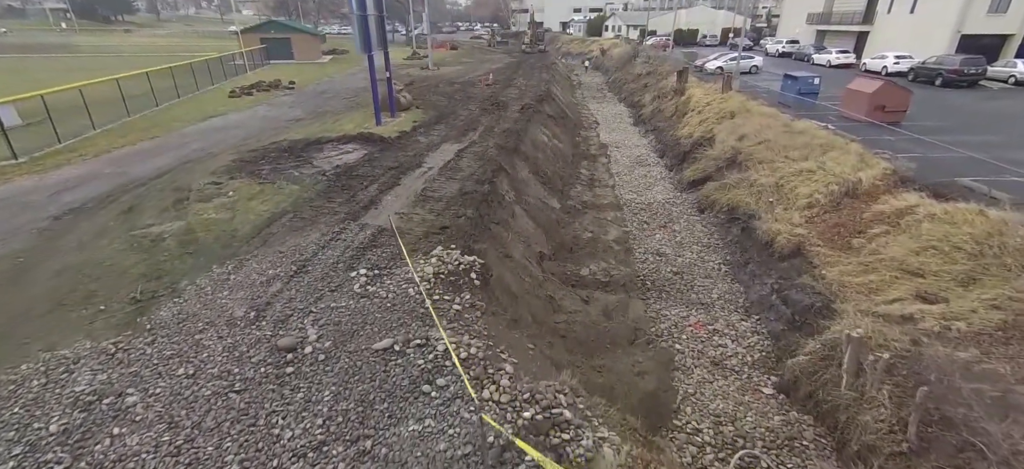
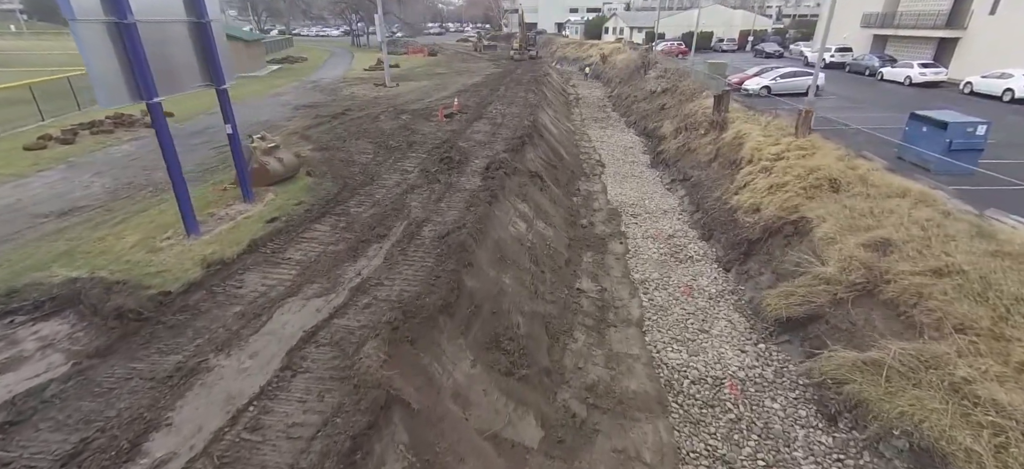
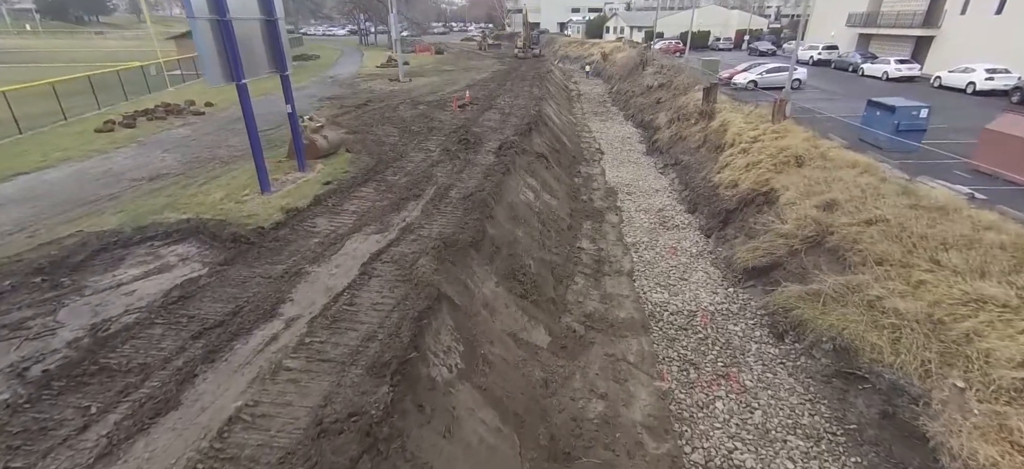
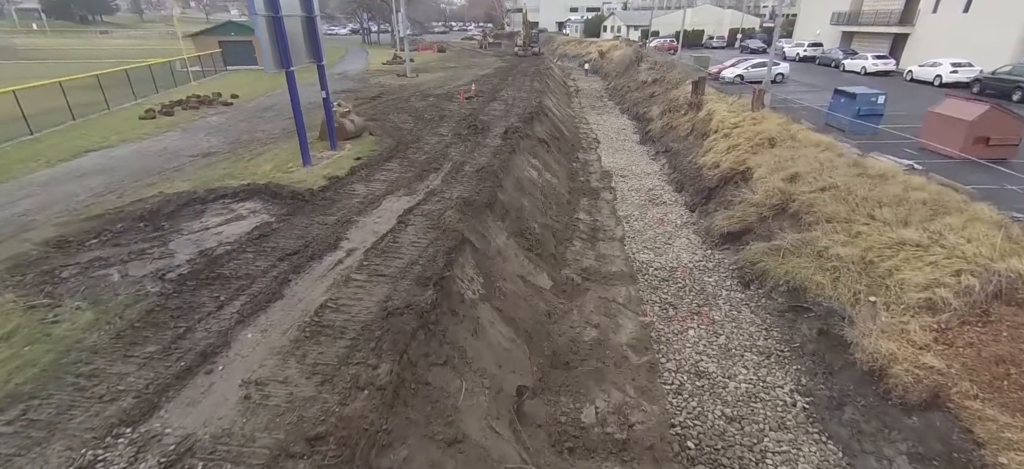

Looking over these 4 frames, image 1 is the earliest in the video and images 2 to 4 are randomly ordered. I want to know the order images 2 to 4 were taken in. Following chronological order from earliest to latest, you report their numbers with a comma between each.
4, 3, 2
